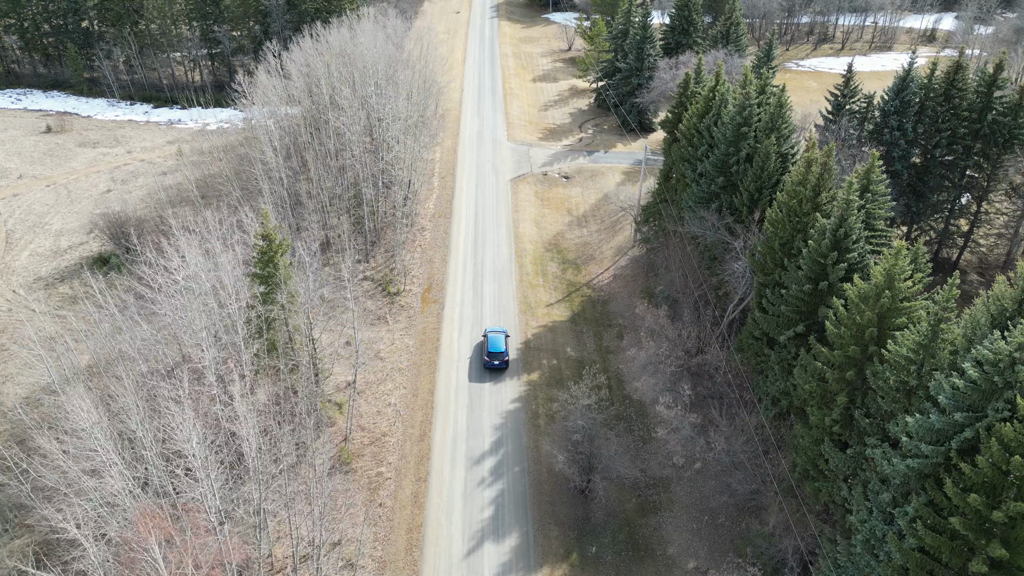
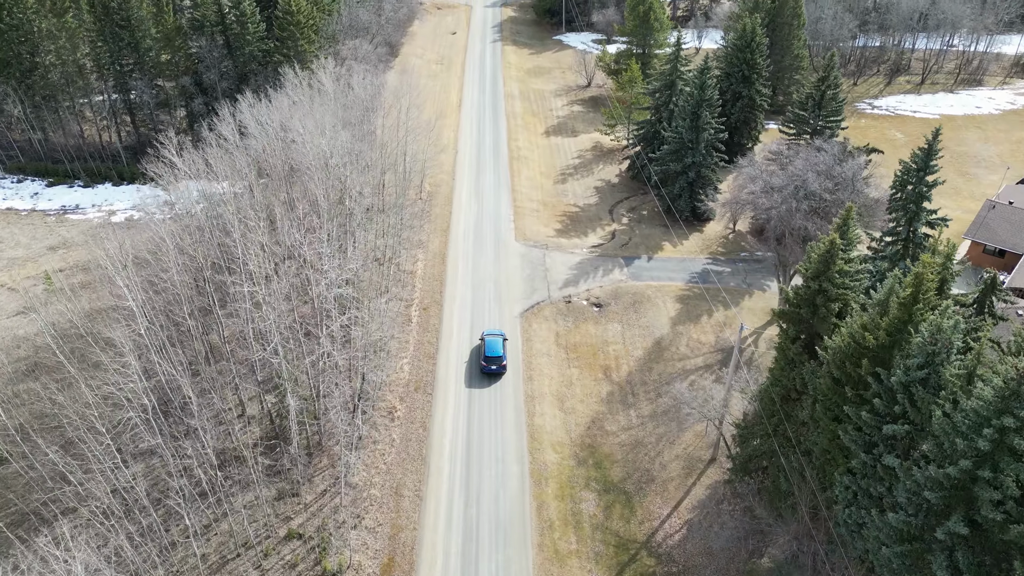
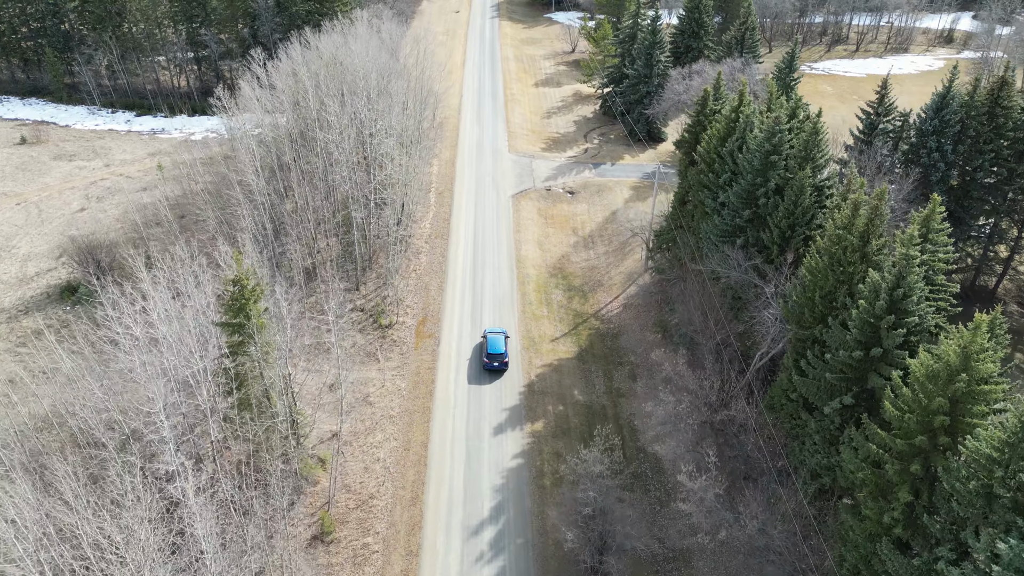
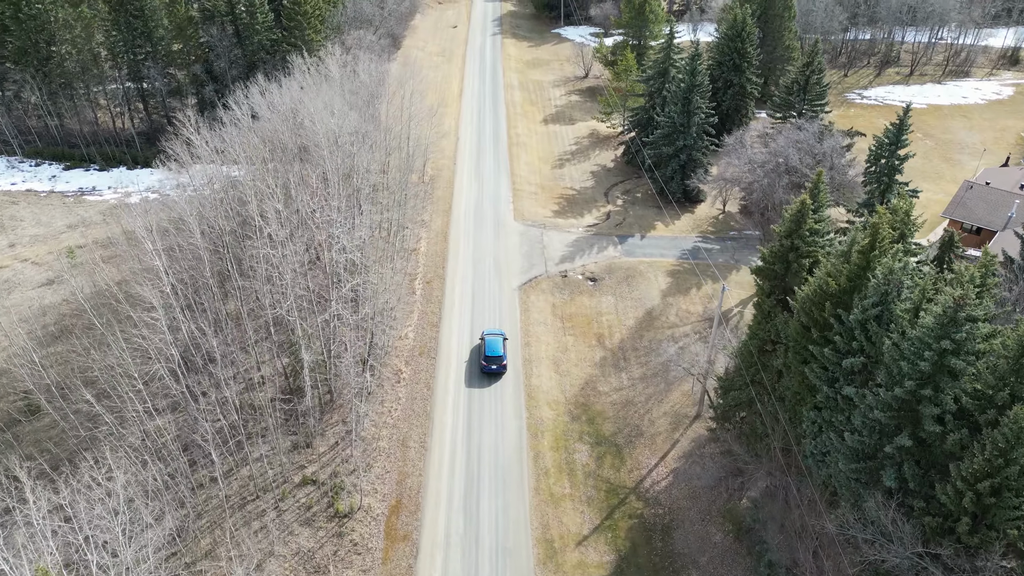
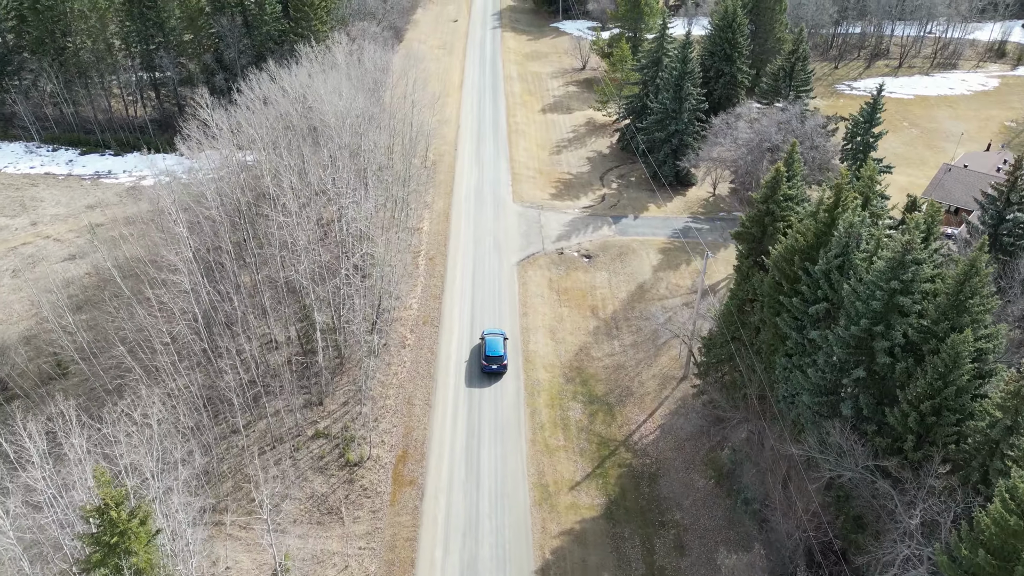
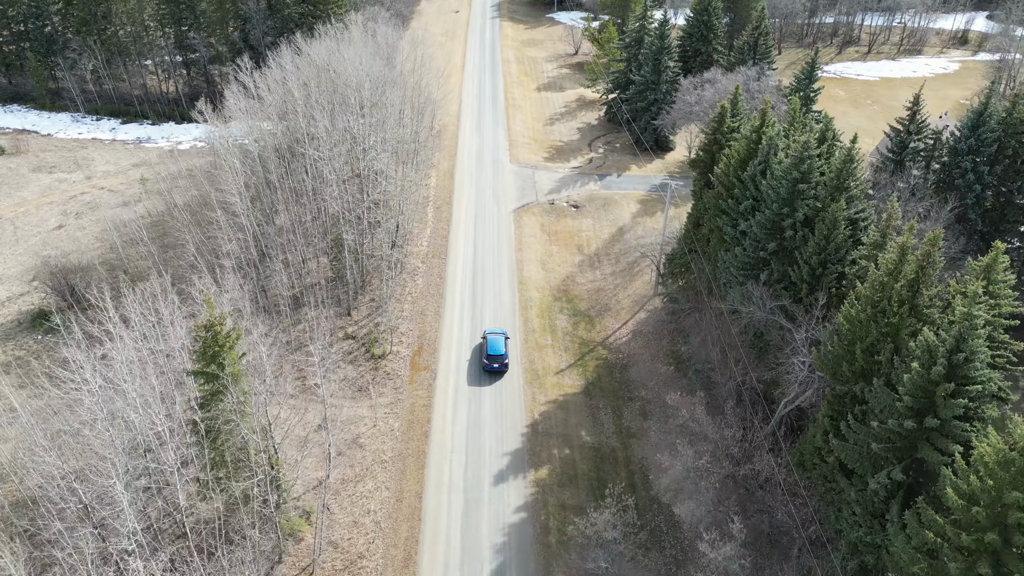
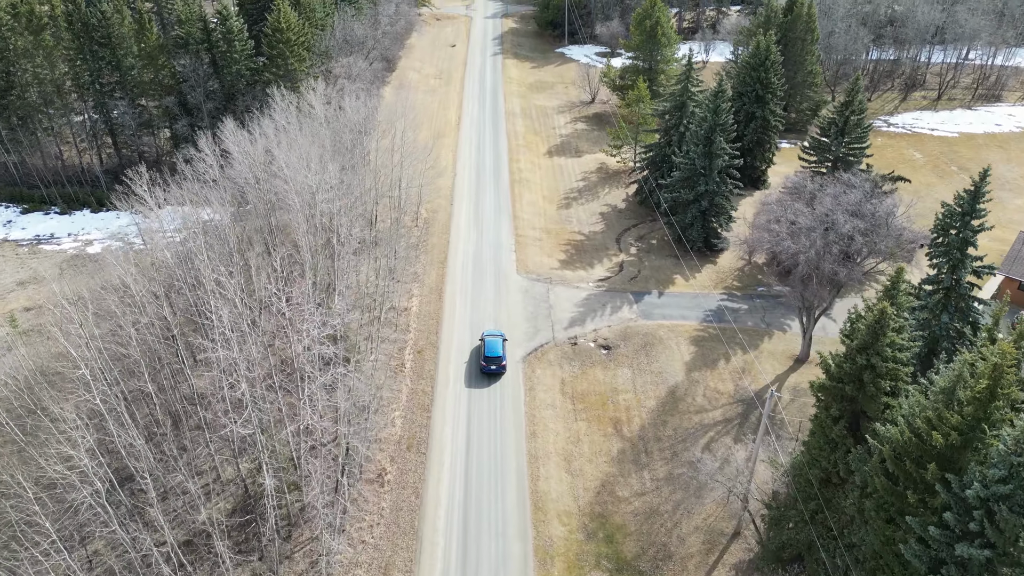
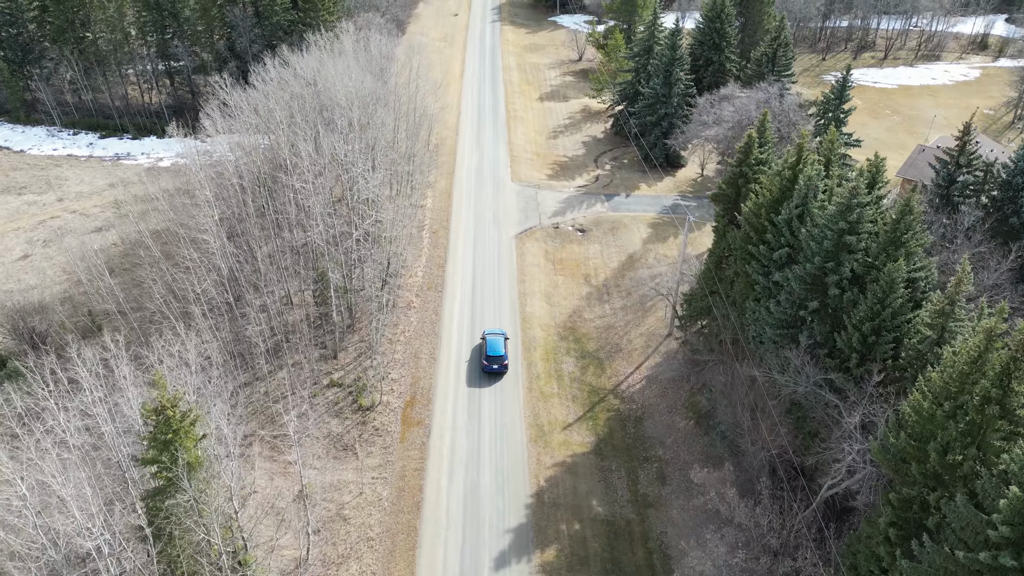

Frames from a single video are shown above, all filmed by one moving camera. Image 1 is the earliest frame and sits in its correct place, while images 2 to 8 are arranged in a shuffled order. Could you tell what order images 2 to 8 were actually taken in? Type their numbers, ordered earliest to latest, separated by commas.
3, 6, 8, 5, 4, 2, 7
